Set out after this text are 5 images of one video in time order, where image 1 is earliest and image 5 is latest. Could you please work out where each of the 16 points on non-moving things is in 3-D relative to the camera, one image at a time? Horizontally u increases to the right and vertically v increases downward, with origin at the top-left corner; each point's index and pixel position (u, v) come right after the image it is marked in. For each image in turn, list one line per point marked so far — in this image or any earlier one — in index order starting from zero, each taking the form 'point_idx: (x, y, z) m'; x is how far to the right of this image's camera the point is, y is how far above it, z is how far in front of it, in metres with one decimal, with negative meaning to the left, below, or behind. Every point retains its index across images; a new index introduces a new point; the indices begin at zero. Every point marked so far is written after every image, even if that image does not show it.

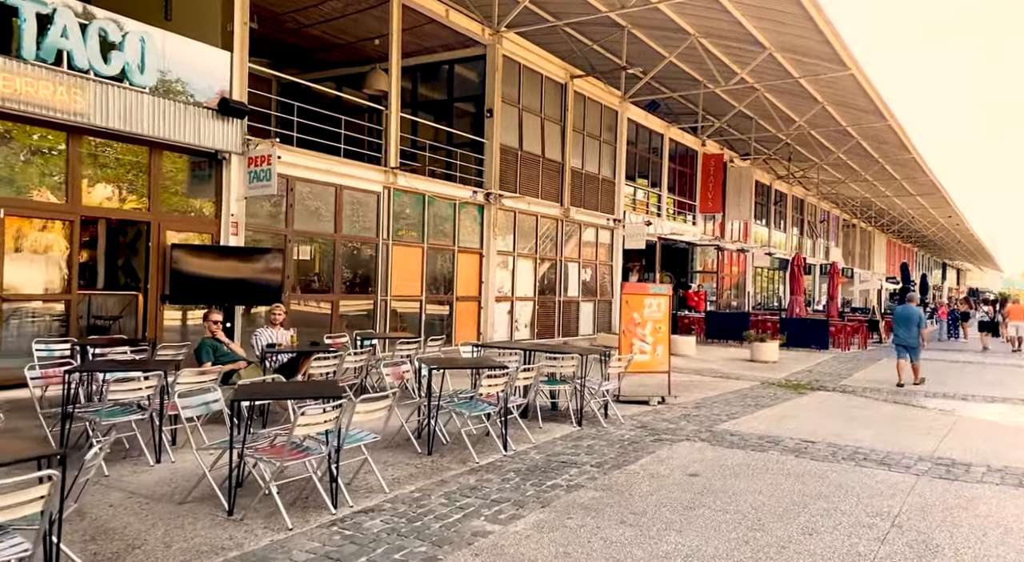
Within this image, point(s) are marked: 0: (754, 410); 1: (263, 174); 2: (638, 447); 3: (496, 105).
0: (+2.9, -1.6, +9.7) m
1: (-3.4, +1.5, +10.7) m
2: (+1.1, -1.5, +7.2) m
3: (-0.4, +3.8, +17.3) m
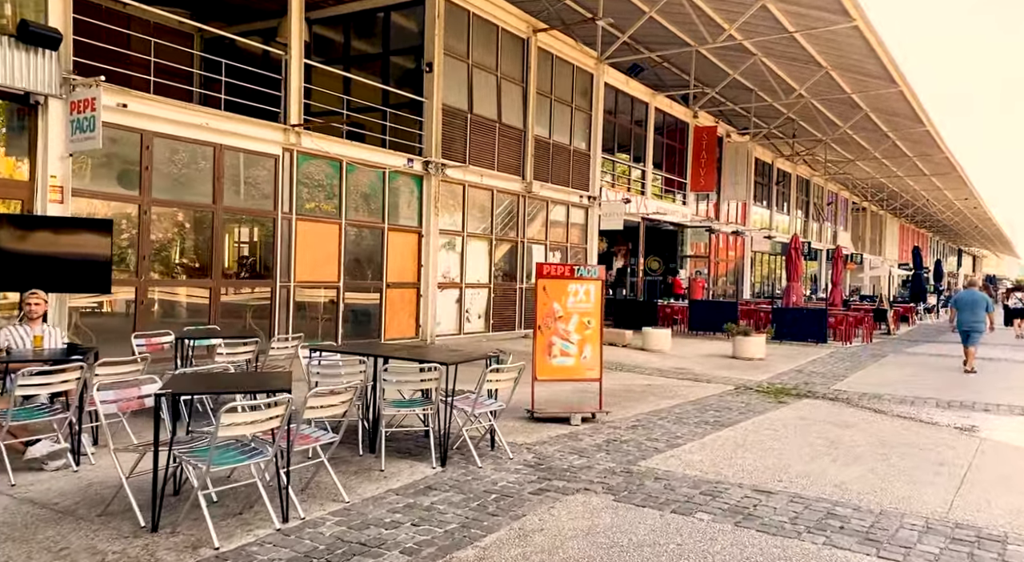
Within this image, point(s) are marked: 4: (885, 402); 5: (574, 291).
0: (+1.8, -1.4, +7.4) m
1: (-4.5, +1.7, +8.4) m
2: (0.0, -1.4, +4.8) m
3: (-1.4, +4.2, +14.8) m
4: (+4.8, -1.6, +10.3) m
5: (+0.6, -0.1, +7.8) m
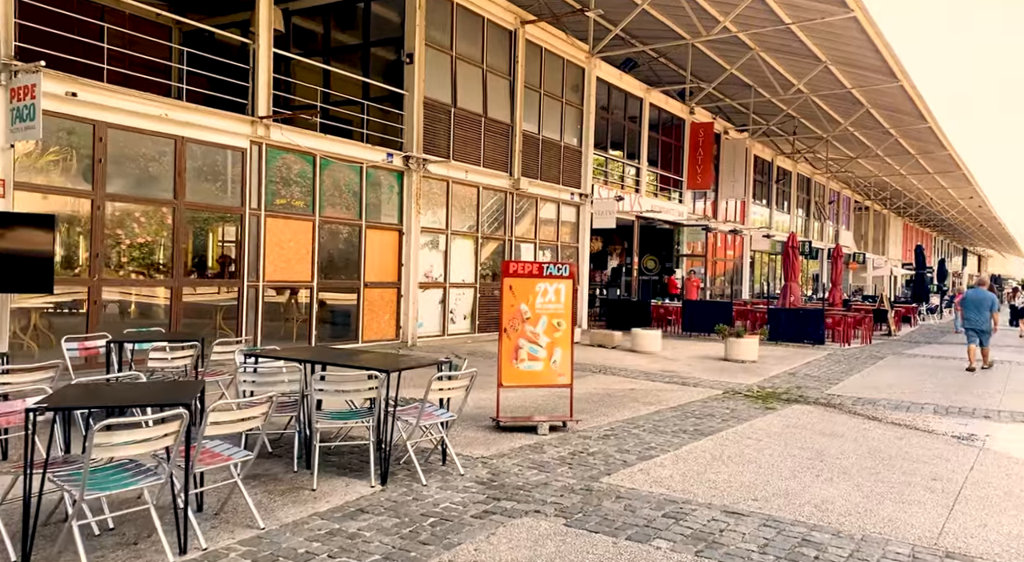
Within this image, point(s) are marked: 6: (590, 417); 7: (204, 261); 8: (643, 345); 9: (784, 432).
0: (+1.5, -1.4, +6.8) m
1: (-4.8, +1.7, +7.9) m
2: (-0.4, -1.4, +4.3) m
3: (-1.7, +4.2, +14.3) m
4: (+4.5, -1.6, +9.8) m
5: (+0.3, -0.1, +7.3) m
6: (+0.8, -1.3, +7.8) m
7: (-4.2, +0.3, +10.8) m
8: (+2.5, -1.2, +15.1) m
9: (+2.7, -1.5, +7.8) m
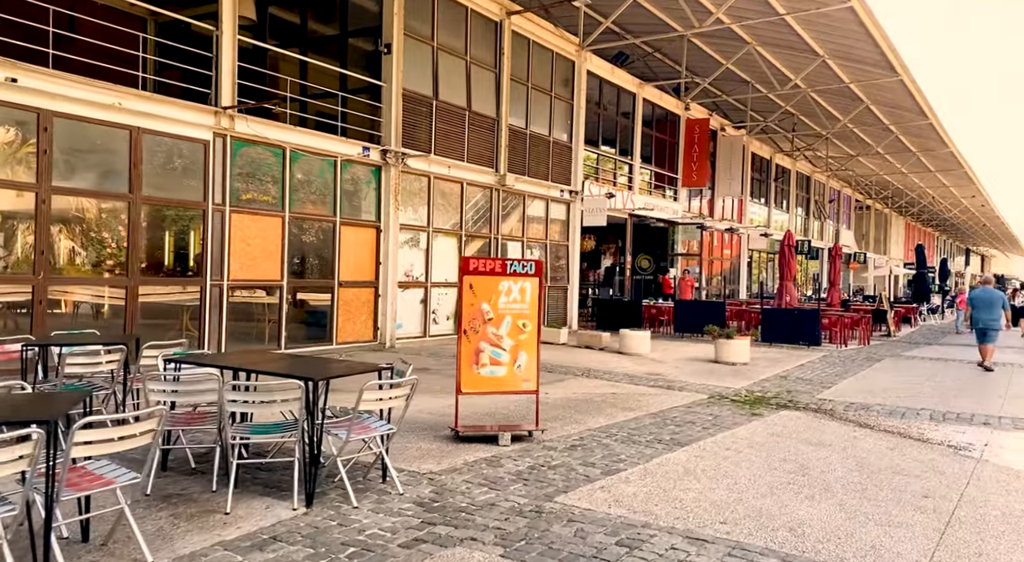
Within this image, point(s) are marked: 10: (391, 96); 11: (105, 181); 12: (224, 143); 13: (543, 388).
0: (+1.1, -1.4, +6.3) m
1: (-5.1, +1.7, +7.4) m
2: (-0.7, -1.3, +3.8) m
3: (-2.0, +4.2, +13.8) m
4: (+4.2, -1.5, +9.2) m
5: (0.0, -0.1, +6.8) m
6: (+0.4, -1.3, +7.3) m
7: (-4.5, +0.3, +10.3) m
8: (+2.2, -1.2, +14.6) m
9: (+2.4, -1.5, +7.3) m
10: (-2.1, +3.2, +13.8) m
11: (-5.0, +1.2, +9.4) m
12: (-3.9, +1.9, +10.9) m
13: (+0.4, -1.4, +10.2) m
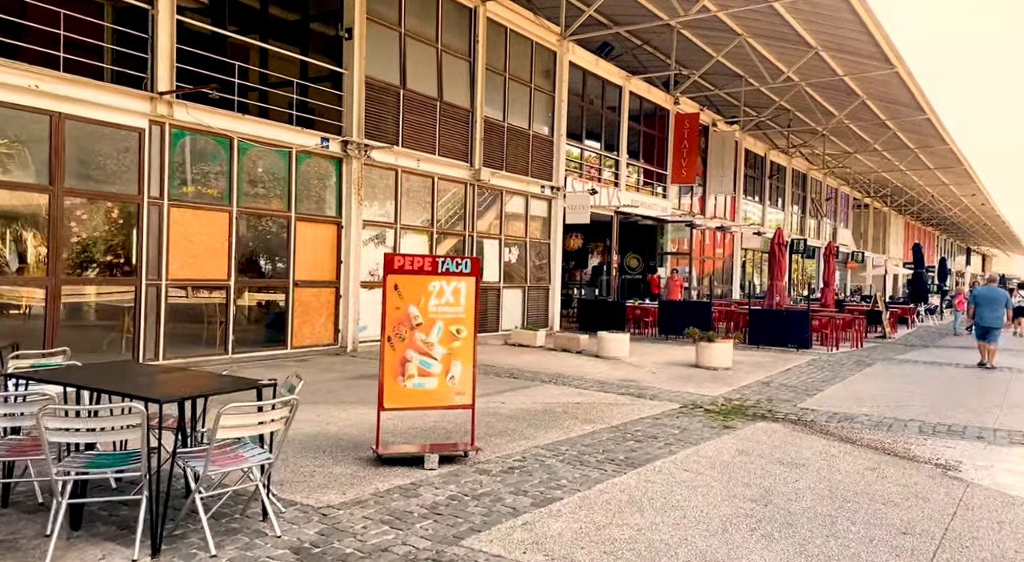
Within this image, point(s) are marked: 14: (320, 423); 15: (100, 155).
0: (+0.6, -1.4, +5.6) m
1: (-5.7, +1.7, +6.6) m
2: (-1.2, -1.3, +3.0) m
3: (-2.5, +4.2, +13.0) m
4: (+3.7, -1.6, +8.5) m
5: (-0.6, -0.1, +6.0) m
6: (-0.1, -1.3, +6.6) m
7: (-5.0, +0.3, +9.6) m
8: (+1.7, -1.2, +13.8) m
9: (+1.8, -1.5, +6.6) m
10: (-2.6, +3.2, +13.0) m
11: (-5.5, +1.2, +8.7) m
12: (-4.4, +1.9, +10.2) m
13: (-0.1, -1.4, +9.5) m
14: (-1.7, -1.3, +7.1) m
15: (-5.0, +1.5, +9.5) m
